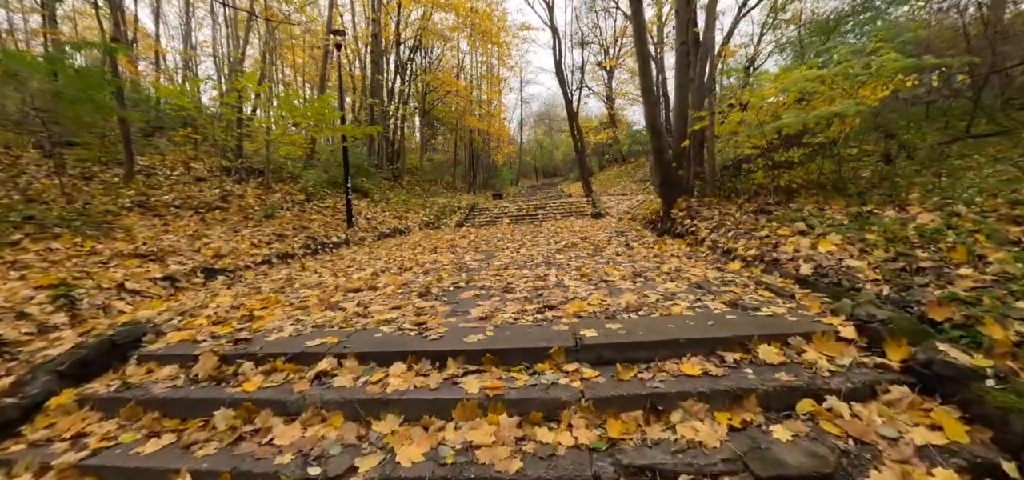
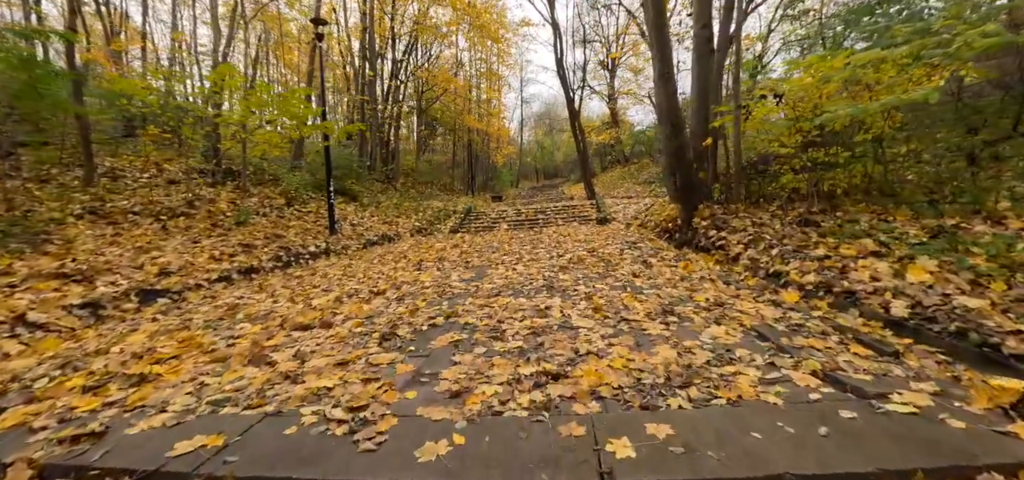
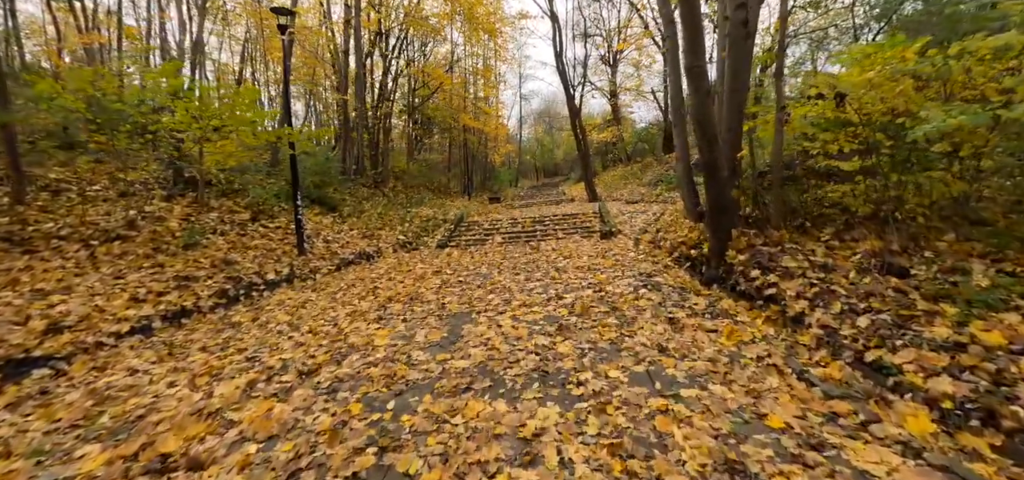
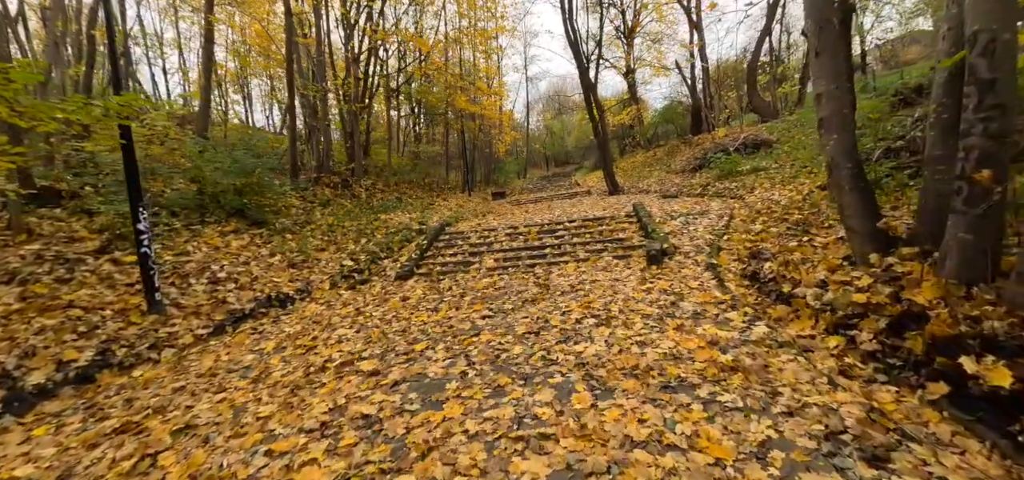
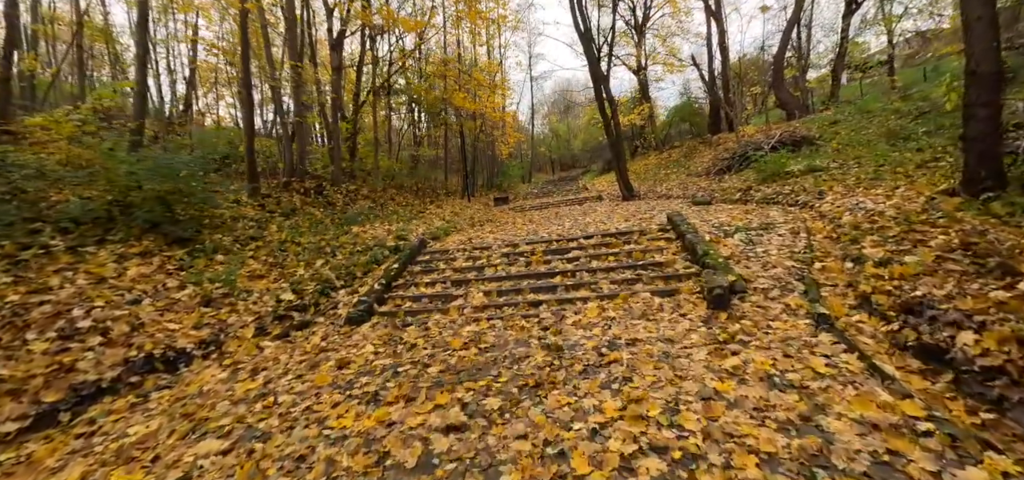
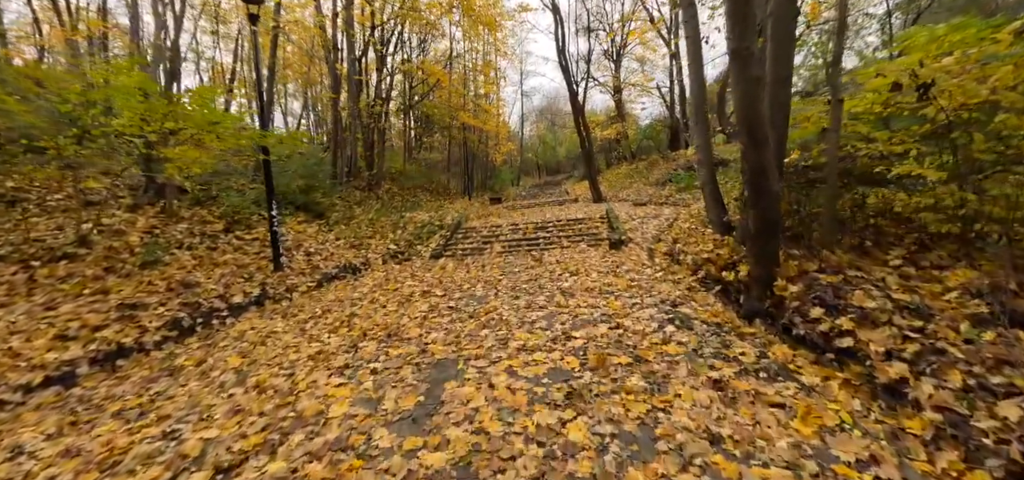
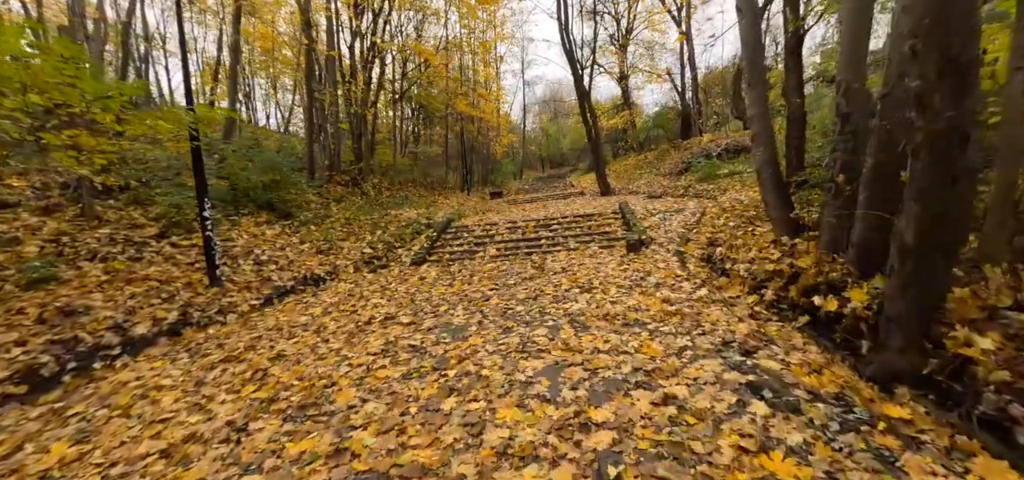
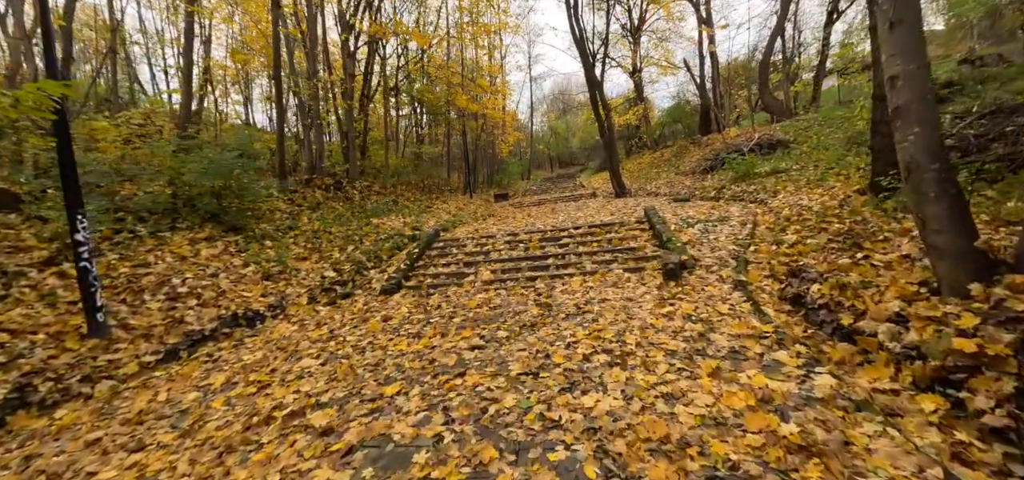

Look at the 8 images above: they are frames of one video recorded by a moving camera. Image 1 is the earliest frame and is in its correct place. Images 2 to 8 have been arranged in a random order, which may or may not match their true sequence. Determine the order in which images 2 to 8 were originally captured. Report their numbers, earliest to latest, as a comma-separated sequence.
2, 3, 6, 7, 4, 8, 5
